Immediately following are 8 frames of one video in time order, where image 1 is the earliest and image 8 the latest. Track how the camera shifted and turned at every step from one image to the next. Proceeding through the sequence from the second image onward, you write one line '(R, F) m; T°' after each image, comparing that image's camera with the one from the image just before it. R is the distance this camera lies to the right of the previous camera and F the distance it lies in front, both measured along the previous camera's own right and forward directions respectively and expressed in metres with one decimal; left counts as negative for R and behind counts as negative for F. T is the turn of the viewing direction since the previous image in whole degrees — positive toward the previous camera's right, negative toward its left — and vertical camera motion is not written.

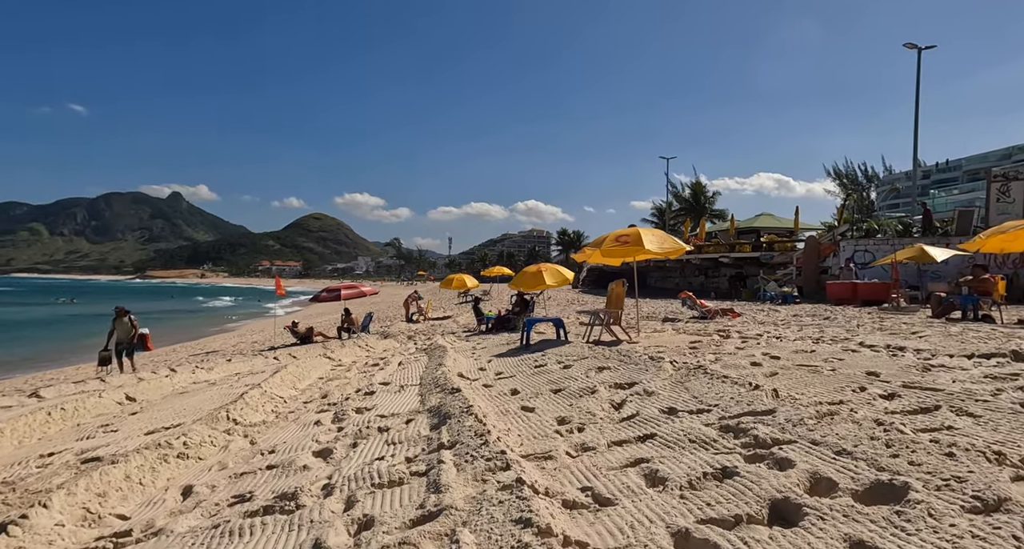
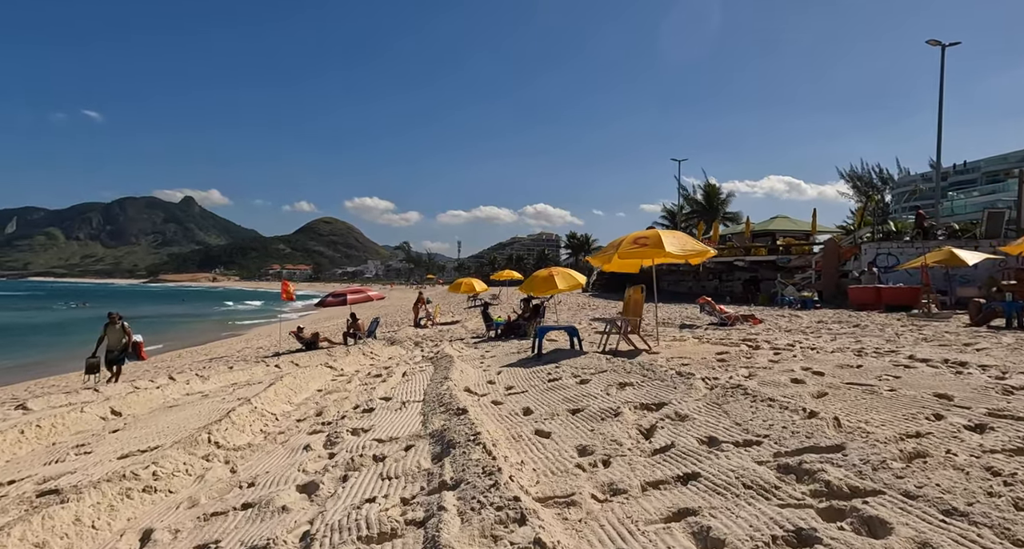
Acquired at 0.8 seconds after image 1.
(0.0, +0.6) m; -1°
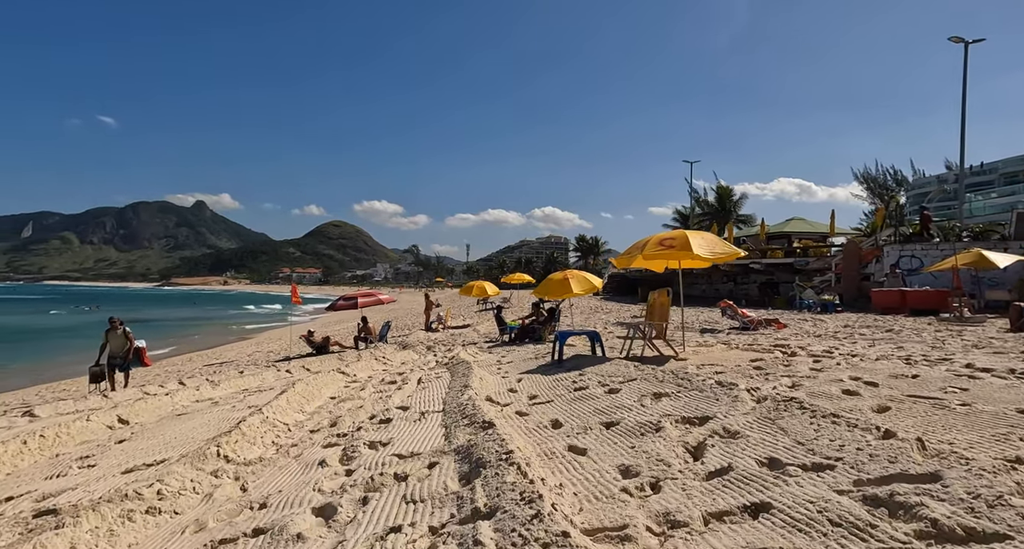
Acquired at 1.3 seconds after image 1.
(-0.2, +0.3) m; -1°
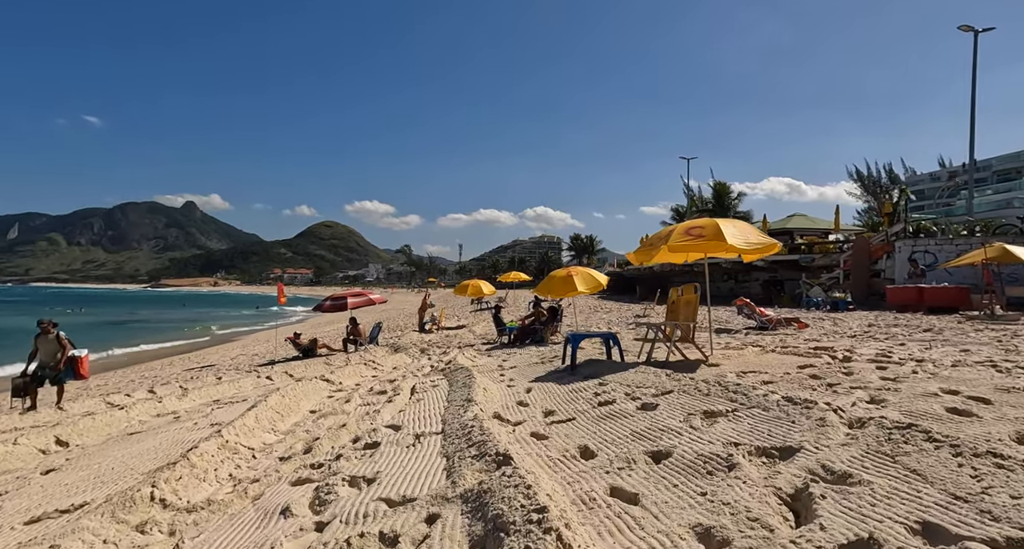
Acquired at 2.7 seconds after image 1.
(-0.2, +1.0) m; +1°
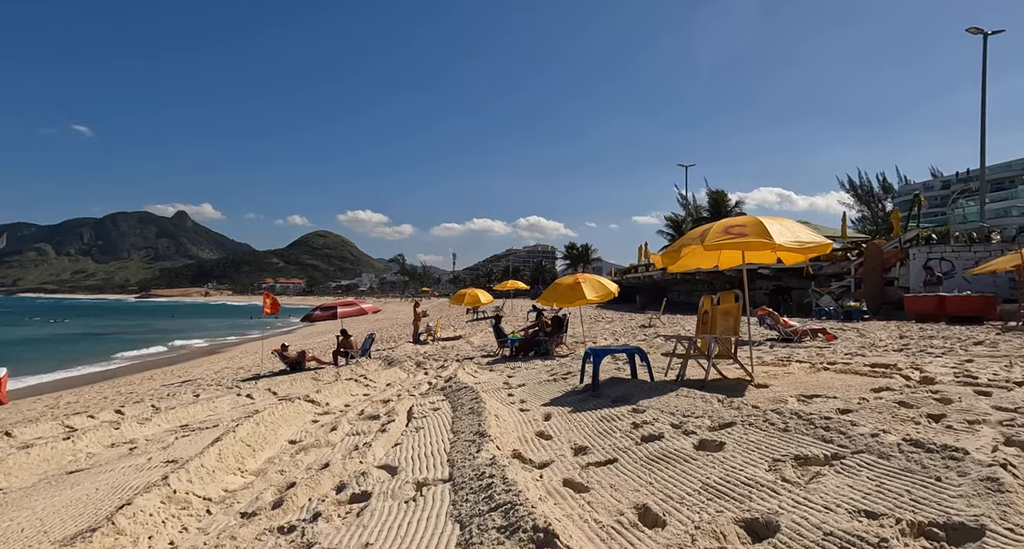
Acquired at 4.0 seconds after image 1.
(-0.2, +1.0) m; +1°
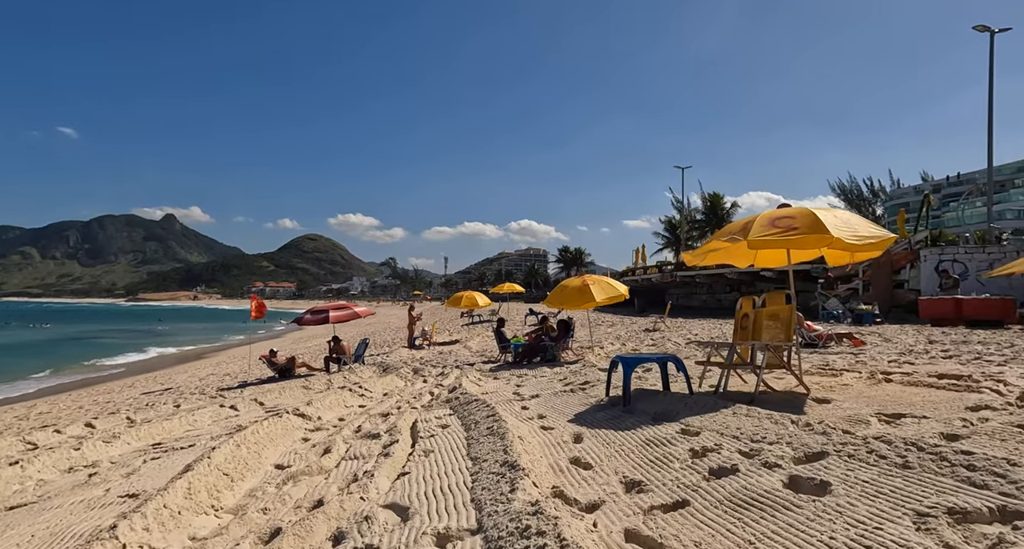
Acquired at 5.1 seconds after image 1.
(-0.3, +0.8) m; +1°
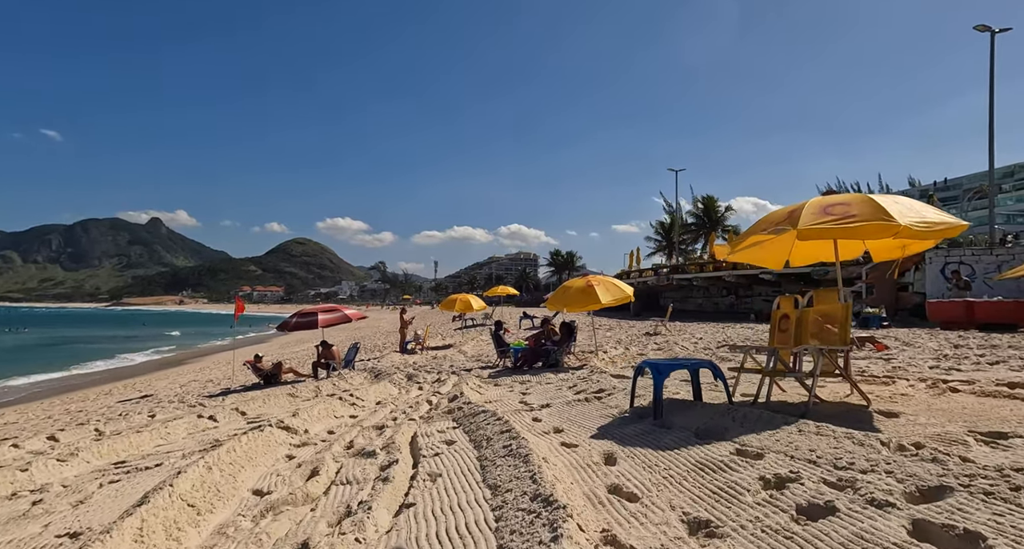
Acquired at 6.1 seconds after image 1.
(-0.2, +0.7) m; +1°
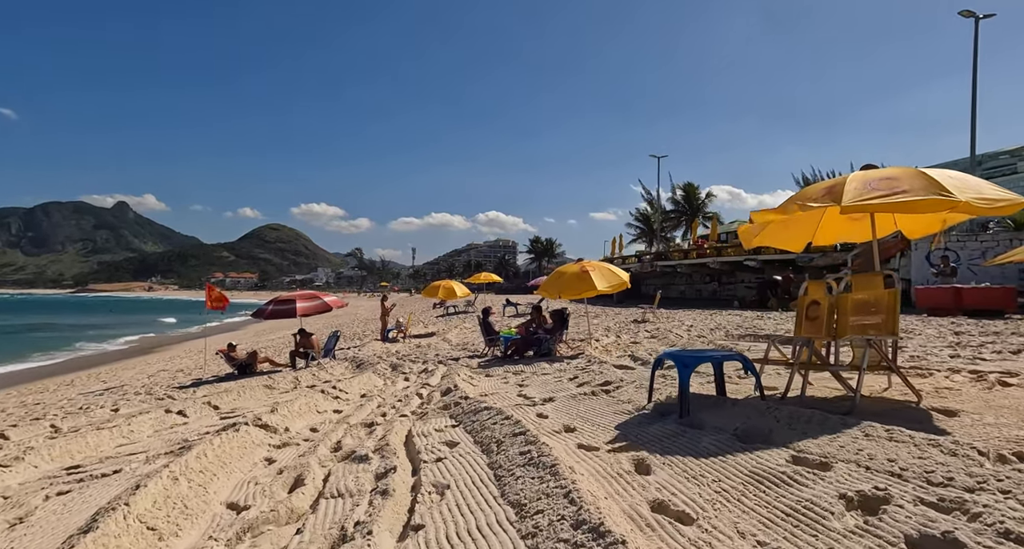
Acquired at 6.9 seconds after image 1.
(-0.3, +0.6) m; +2°
